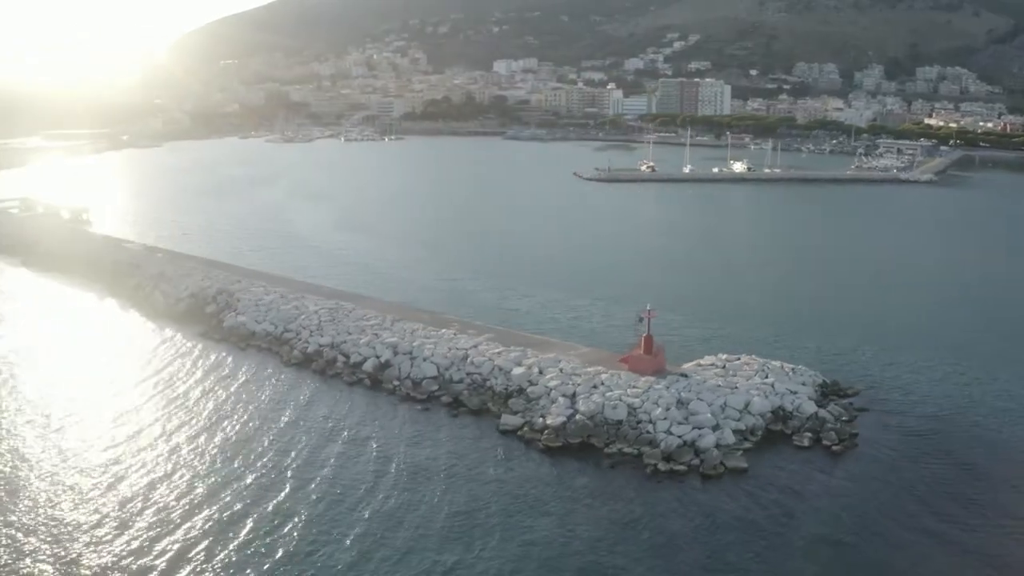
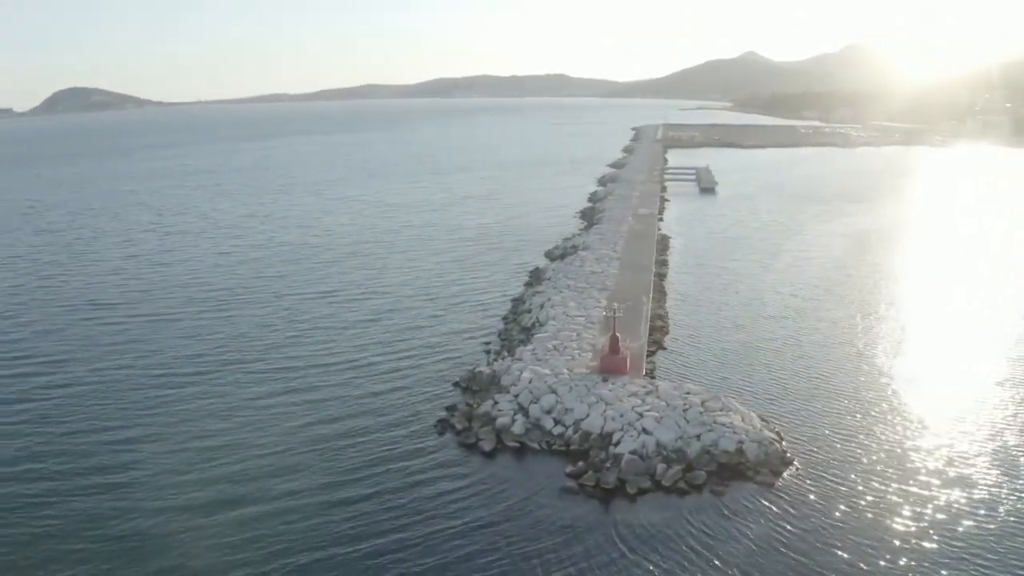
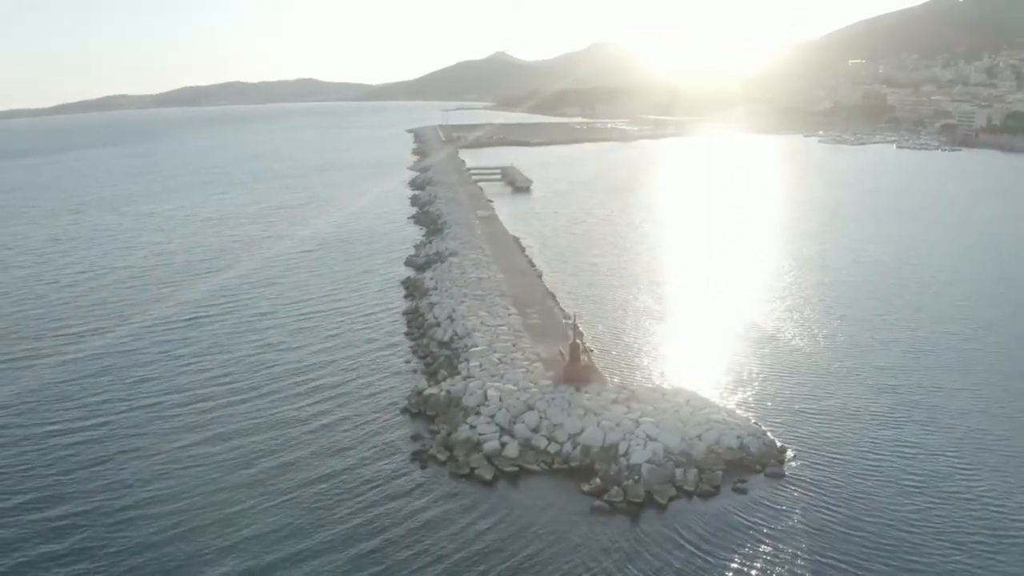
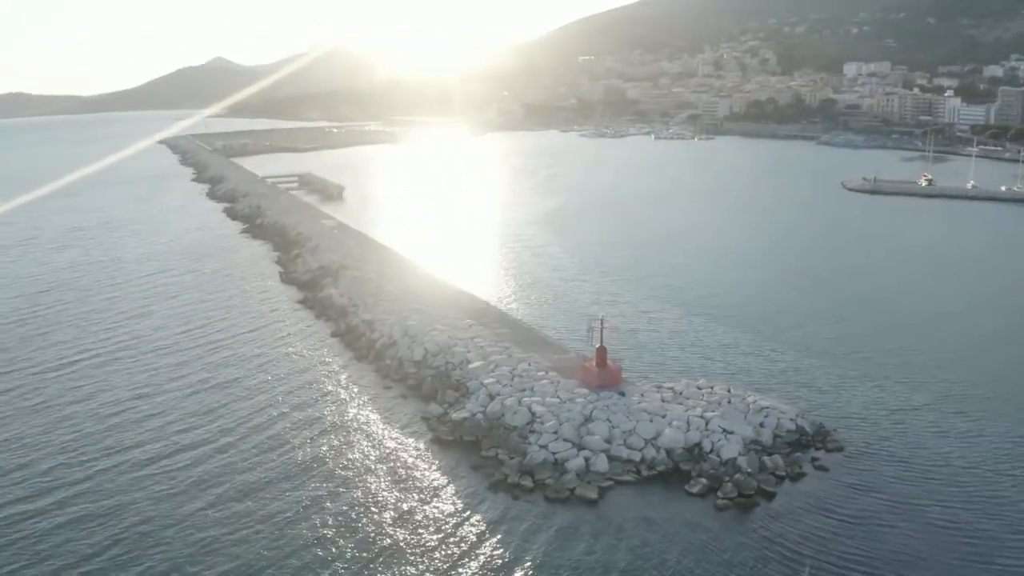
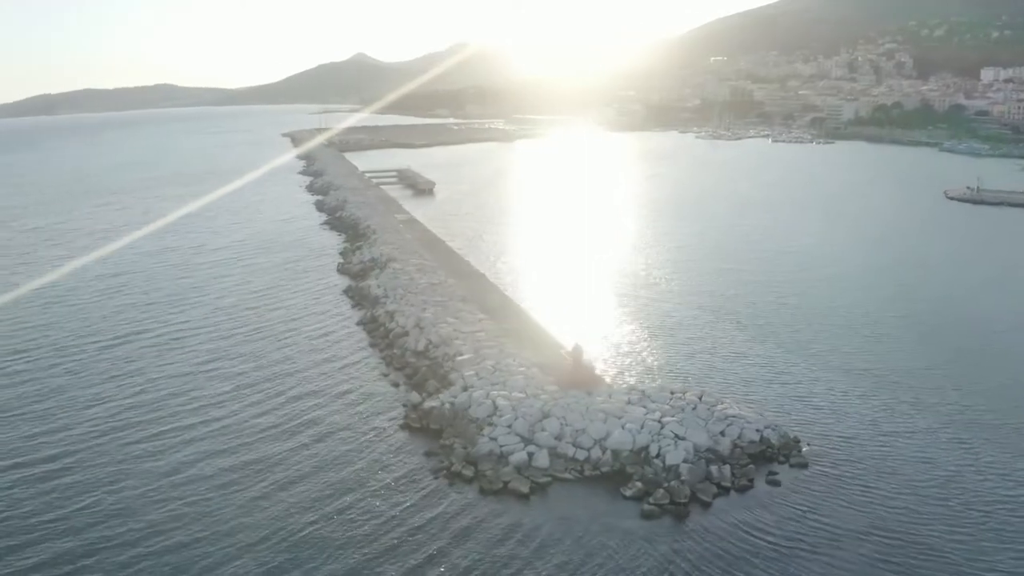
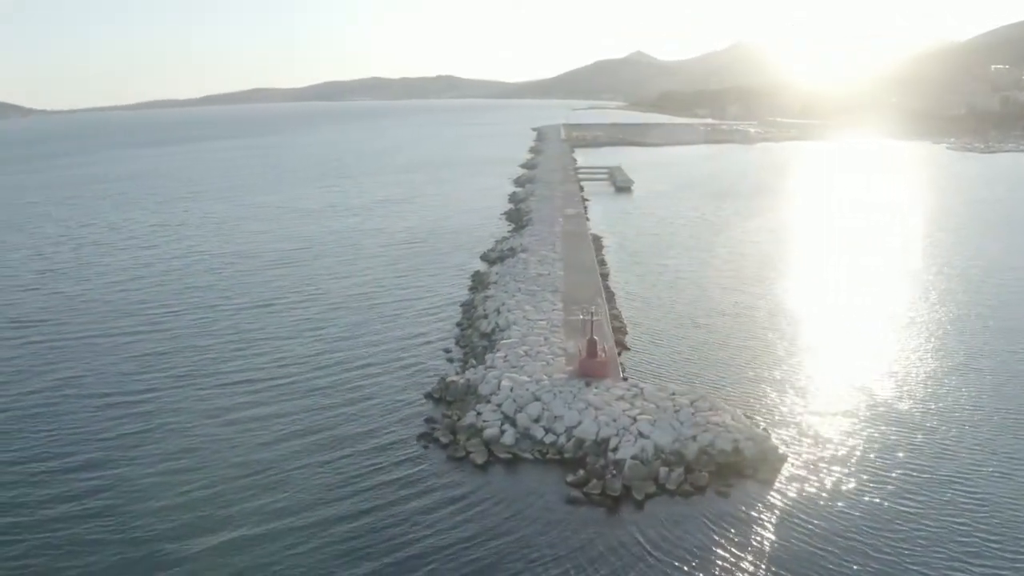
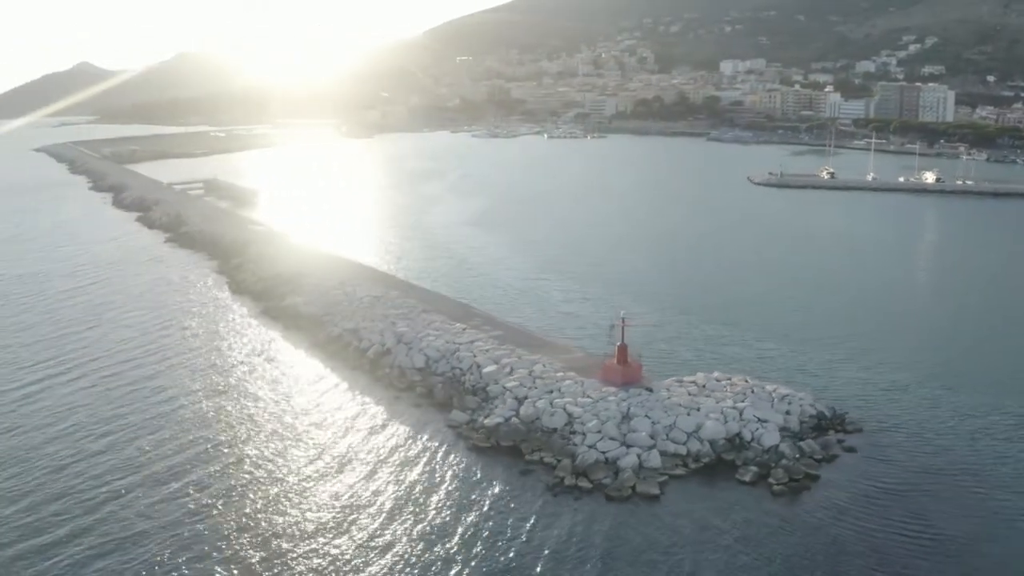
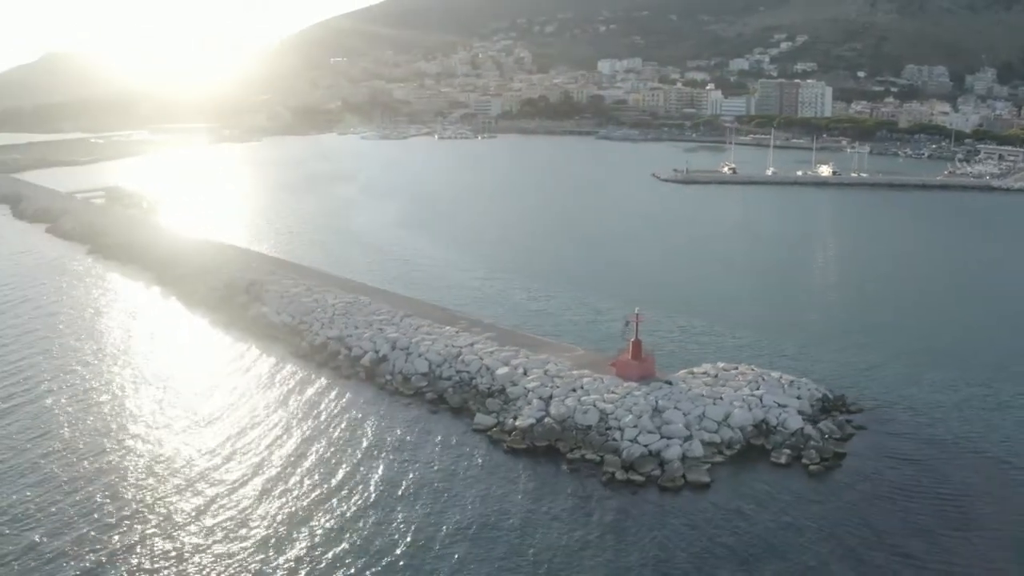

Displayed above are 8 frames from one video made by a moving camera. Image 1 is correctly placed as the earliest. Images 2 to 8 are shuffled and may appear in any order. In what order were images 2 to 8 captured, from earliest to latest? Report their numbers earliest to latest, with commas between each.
8, 7, 4, 5, 3, 6, 2
